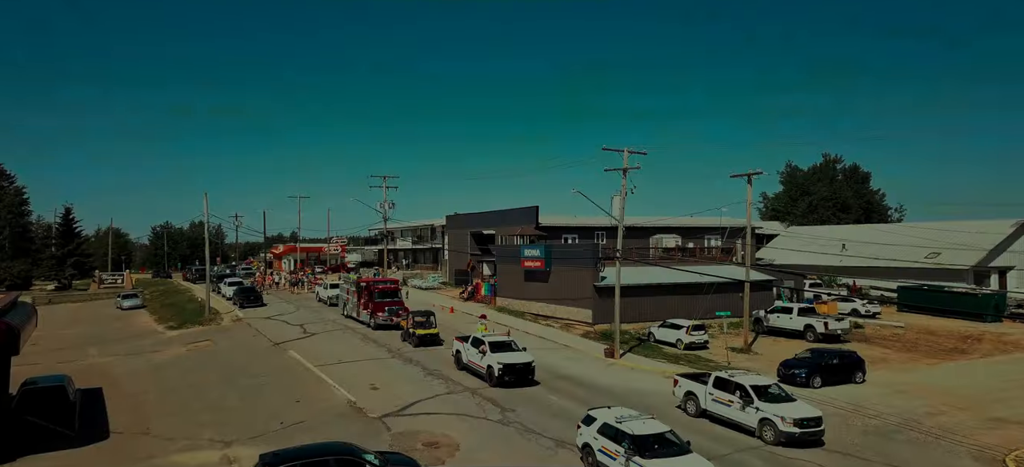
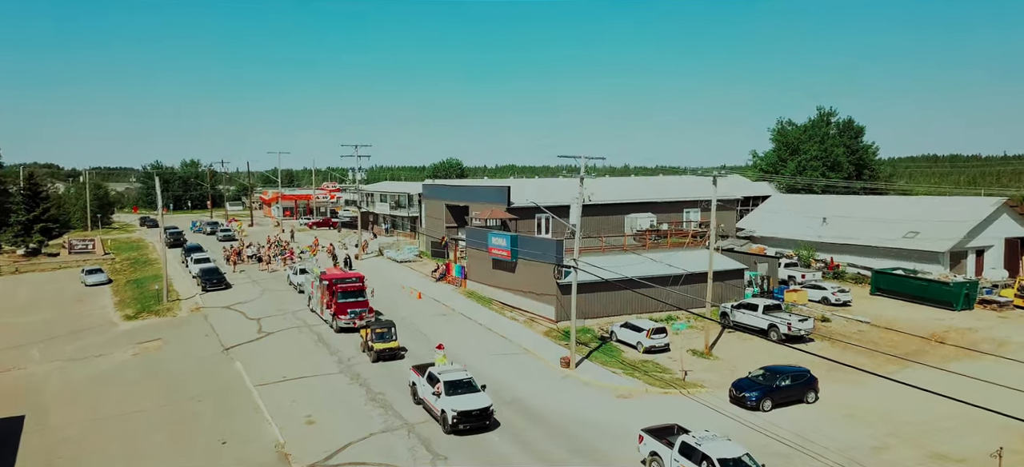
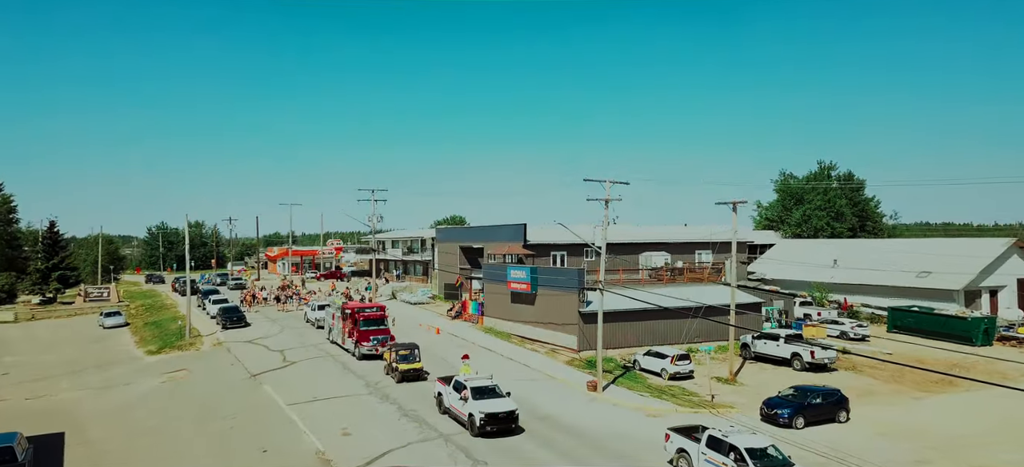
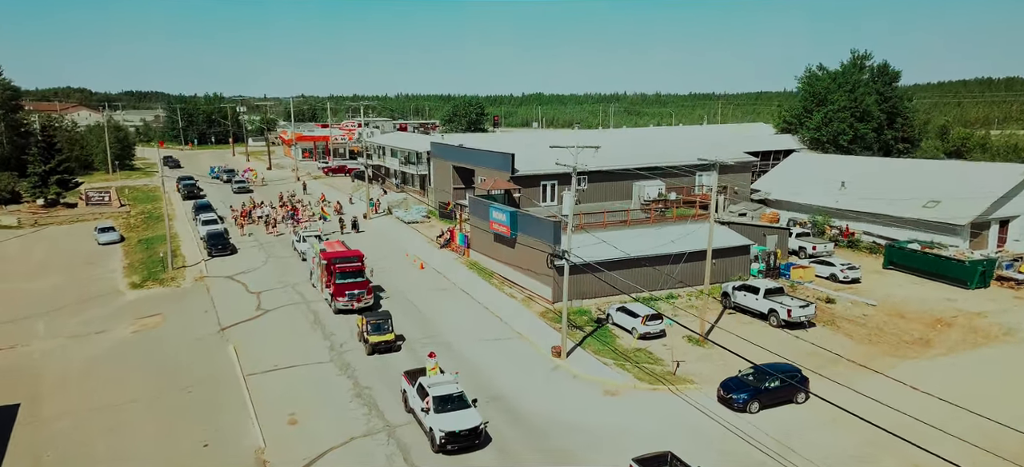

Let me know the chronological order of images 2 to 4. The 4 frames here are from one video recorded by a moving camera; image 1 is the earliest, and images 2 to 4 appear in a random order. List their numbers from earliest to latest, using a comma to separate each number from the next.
3, 2, 4
